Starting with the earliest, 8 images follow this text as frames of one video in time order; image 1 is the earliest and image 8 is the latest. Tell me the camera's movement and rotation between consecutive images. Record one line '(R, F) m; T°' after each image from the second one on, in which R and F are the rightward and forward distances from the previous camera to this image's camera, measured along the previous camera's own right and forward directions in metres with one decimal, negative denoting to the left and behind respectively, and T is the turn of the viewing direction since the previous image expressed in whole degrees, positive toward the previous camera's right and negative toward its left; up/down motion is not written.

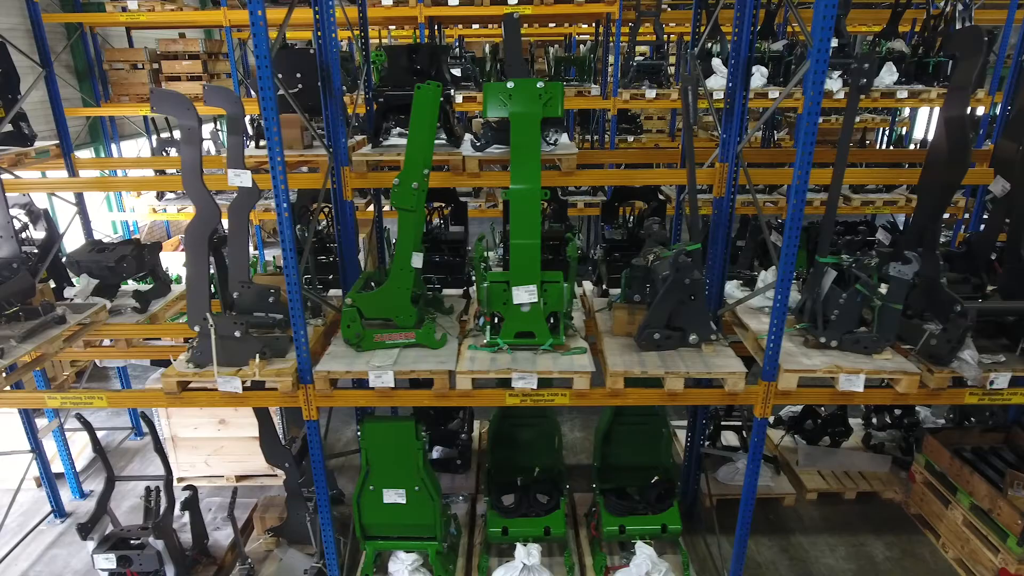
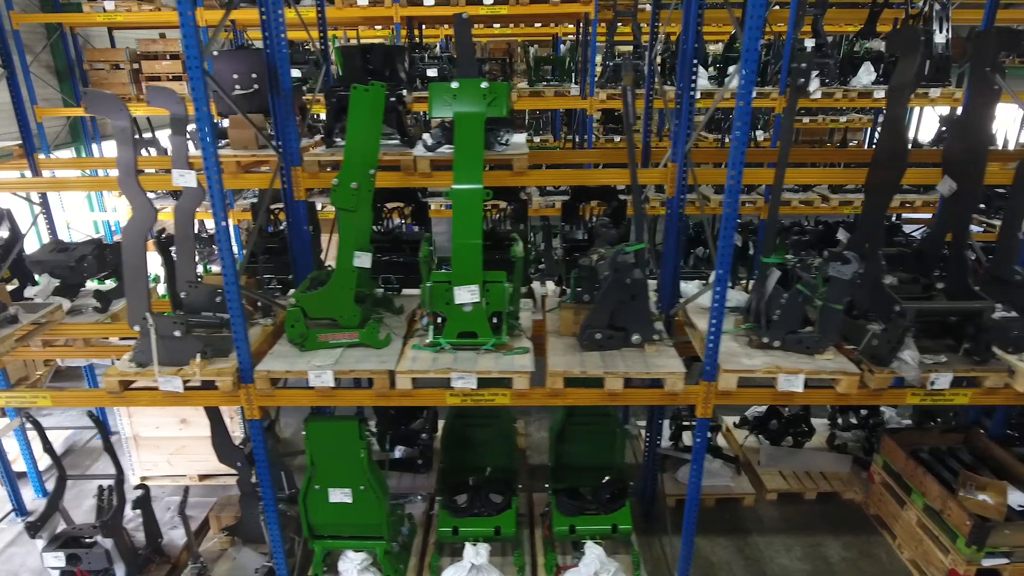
(+0.3, 0.0) m; 0°
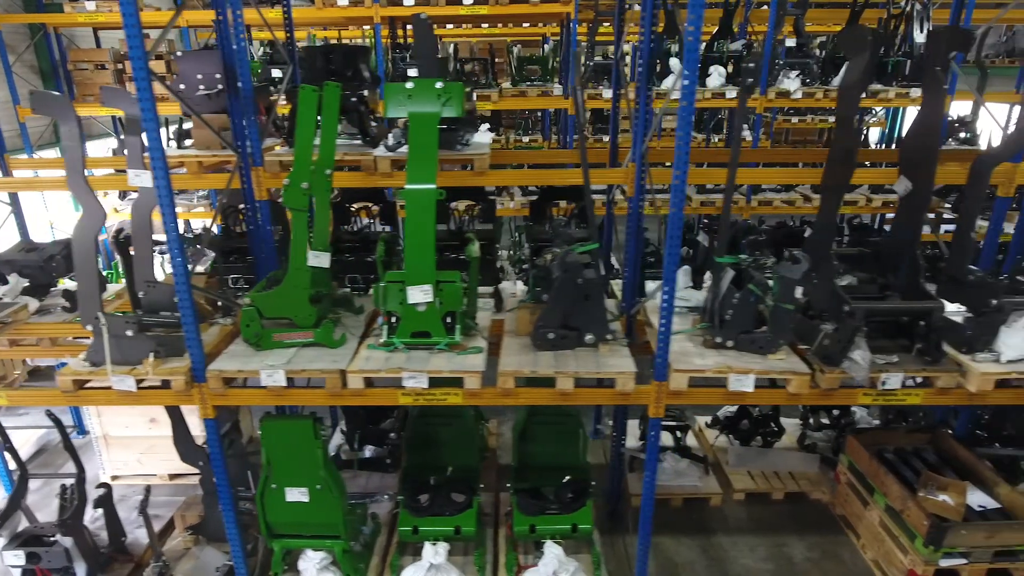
(+0.2, 0.0) m; 0°
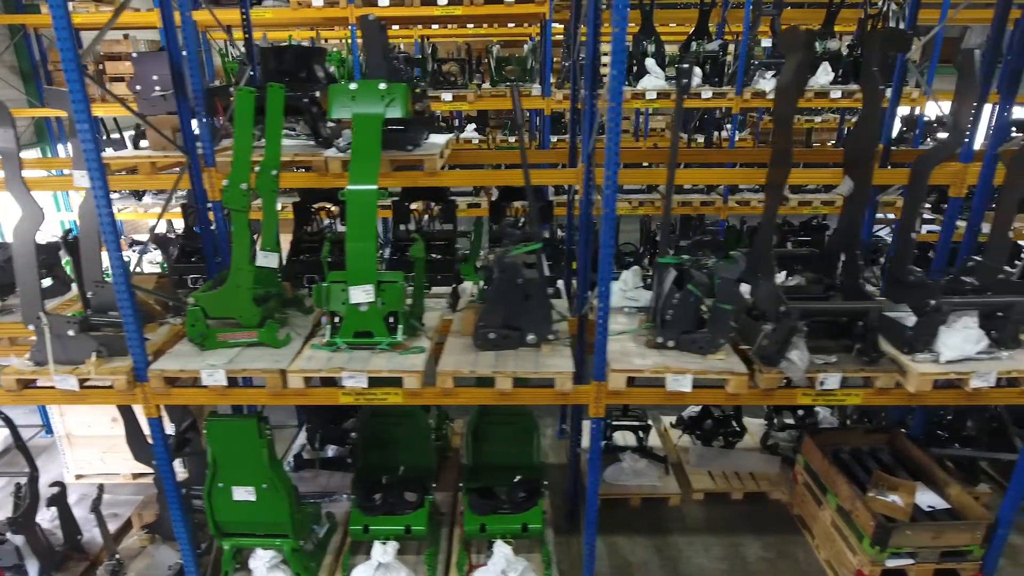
(+0.3, 0.0) m; 0°
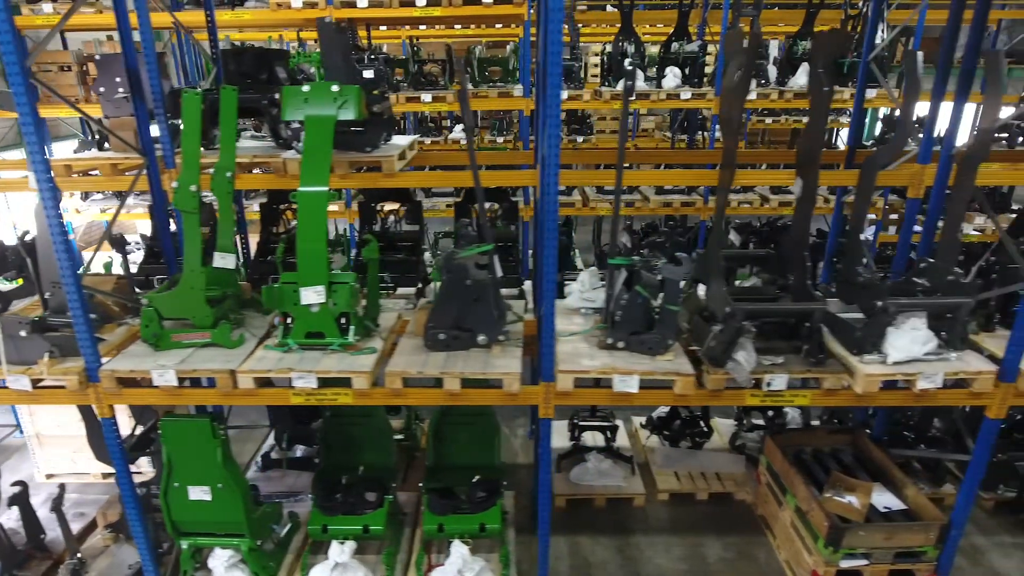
(+0.3, 0.0) m; 0°
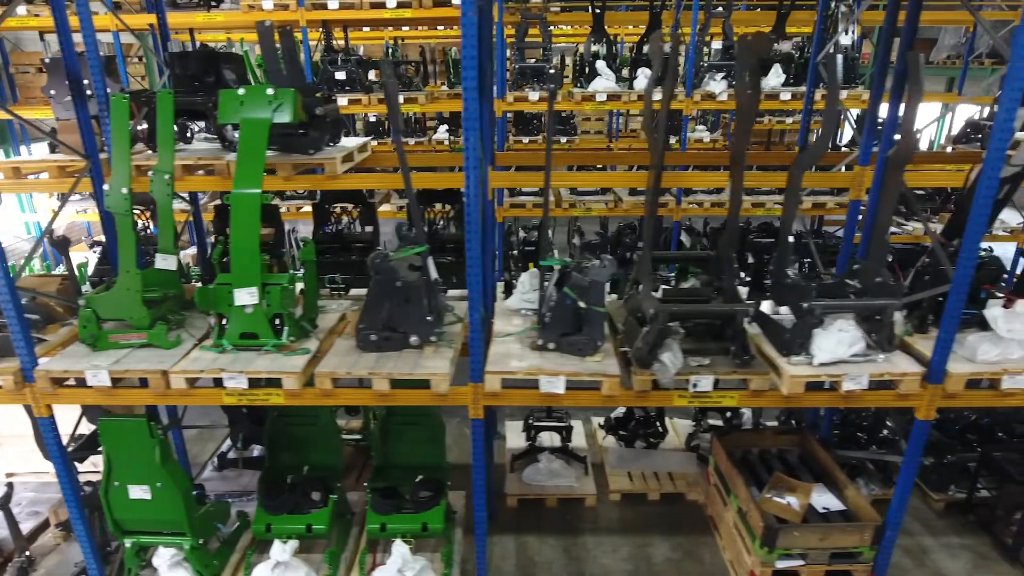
(+0.4, 0.0) m; 0°
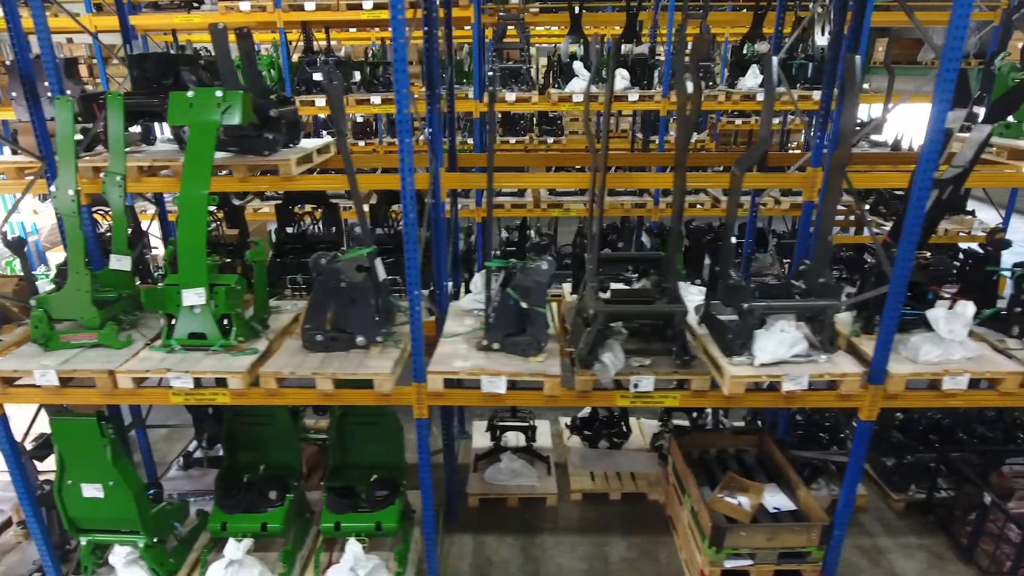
(+0.3, 0.0) m; 0°
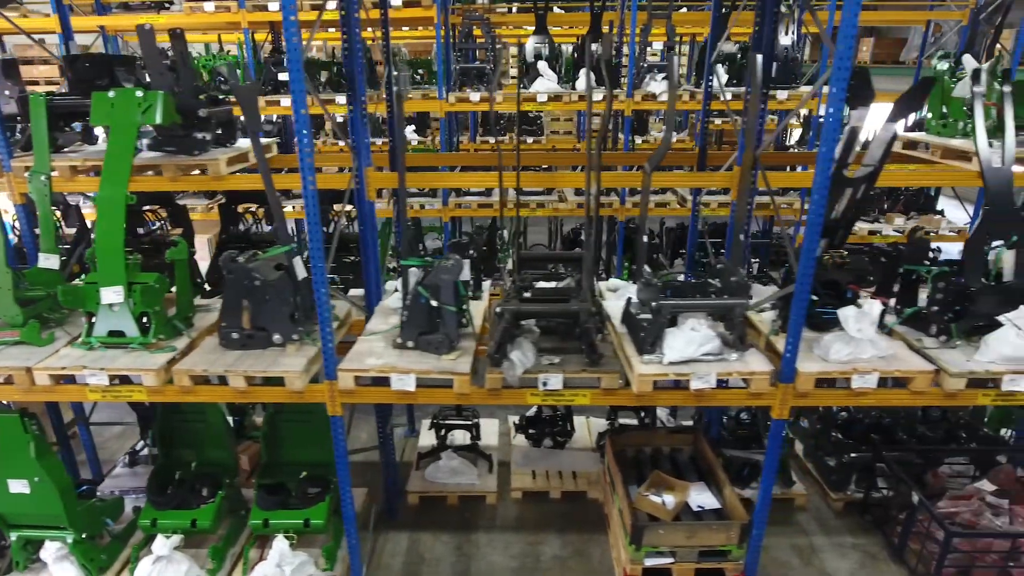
(+0.5, 0.0) m; 0°
